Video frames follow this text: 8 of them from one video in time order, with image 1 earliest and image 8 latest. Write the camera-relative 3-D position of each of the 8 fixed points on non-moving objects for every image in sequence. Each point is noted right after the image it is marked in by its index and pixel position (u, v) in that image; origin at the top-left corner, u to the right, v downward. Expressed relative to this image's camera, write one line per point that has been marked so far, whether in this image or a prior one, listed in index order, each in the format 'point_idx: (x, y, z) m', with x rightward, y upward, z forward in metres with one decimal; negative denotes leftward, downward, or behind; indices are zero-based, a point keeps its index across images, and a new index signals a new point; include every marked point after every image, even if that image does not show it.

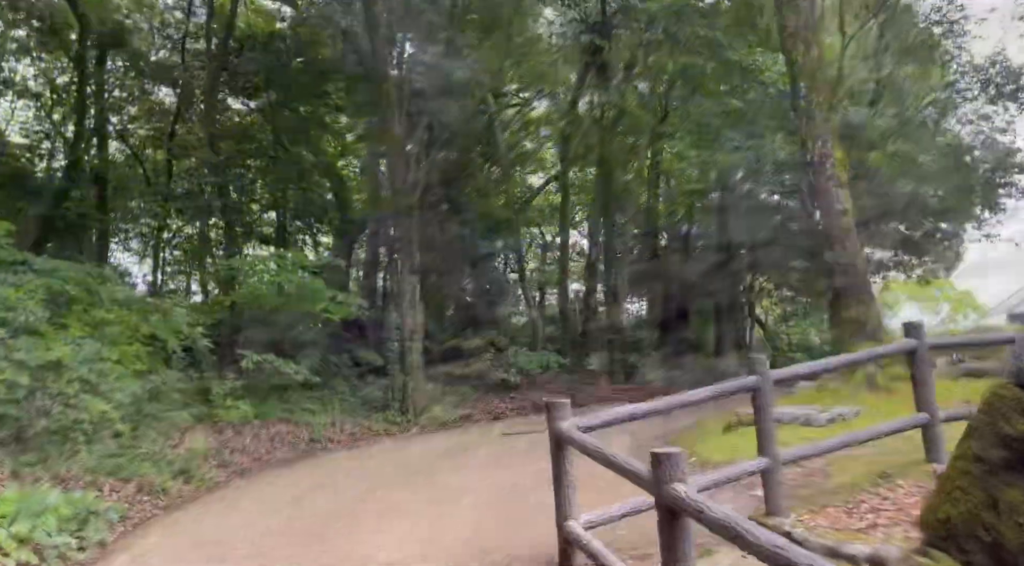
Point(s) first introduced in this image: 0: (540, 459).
0: (+0.3, -1.9, +8.4) m
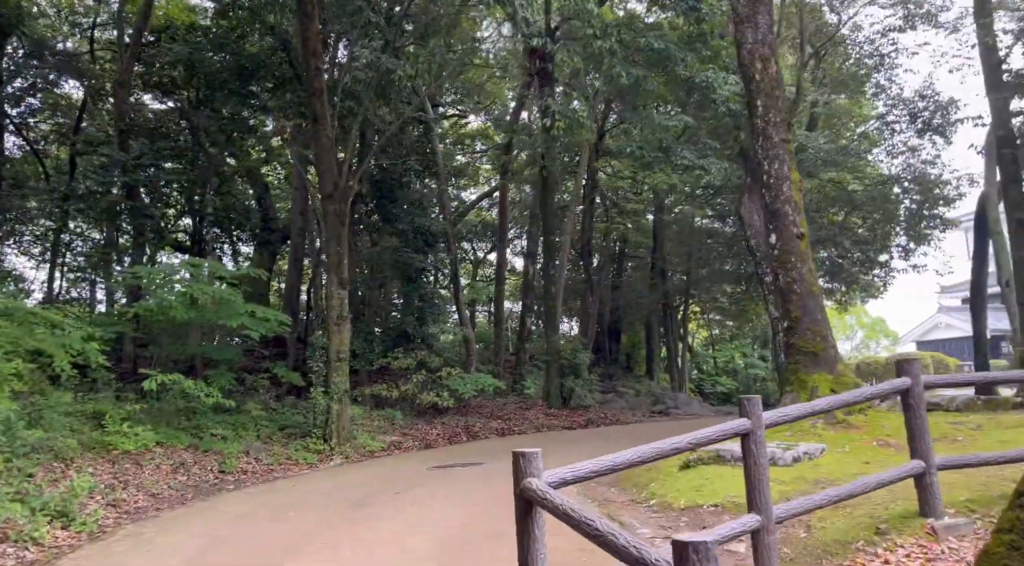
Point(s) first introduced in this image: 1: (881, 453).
0: (-0.3, -2.1, +7.6) m
1: (+3.4, -1.6, +7.2) m
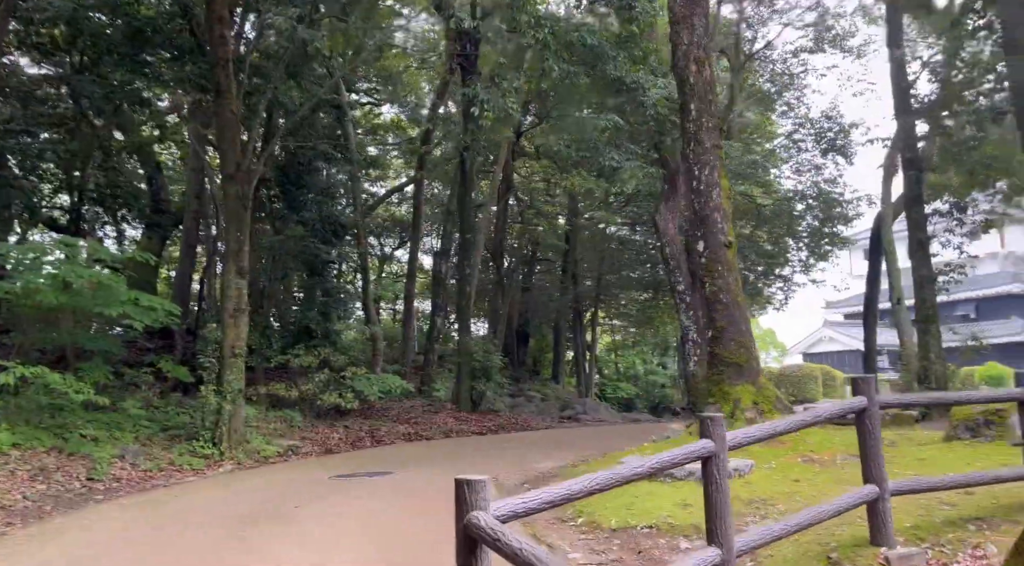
0: (-1.1, -2.0, +7.0) m
1: (+2.7, -1.7, +7.0) m
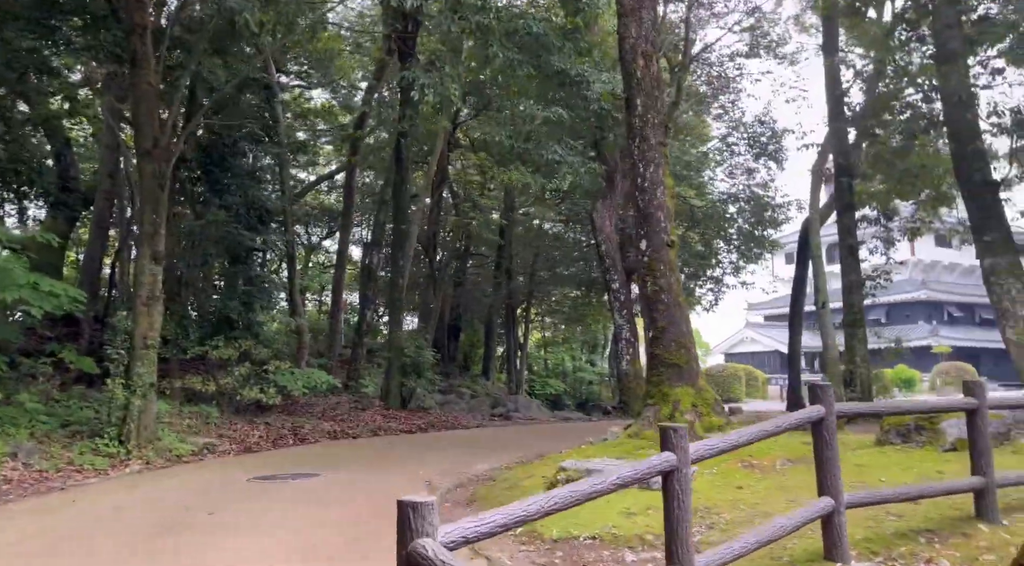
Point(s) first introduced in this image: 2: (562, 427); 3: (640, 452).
0: (-1.6, -1.9, +6.5) m
1: (+2.1, -1.7, +6.9) m
2: (+0.9, -2.5, +13.4) m
3: (+1.3, -1.7, +7.9) m
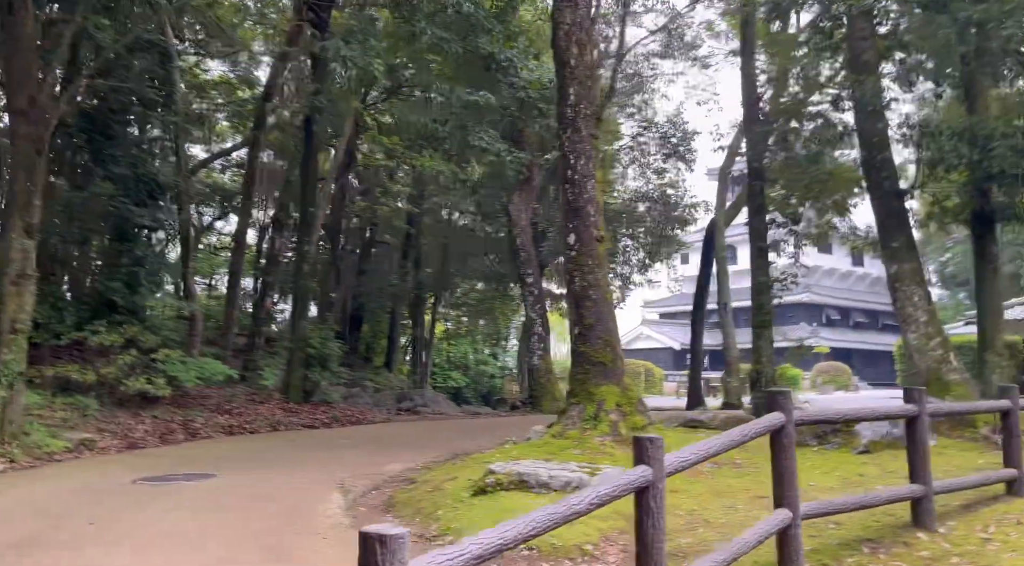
0: (-2.2, -1.8, +5.9) m
1: (+1.5, -1.7, +6.8) m
2: (-0.7, -2.3, +13.1) m
3: (+0.5, -1.6, +7.6) m
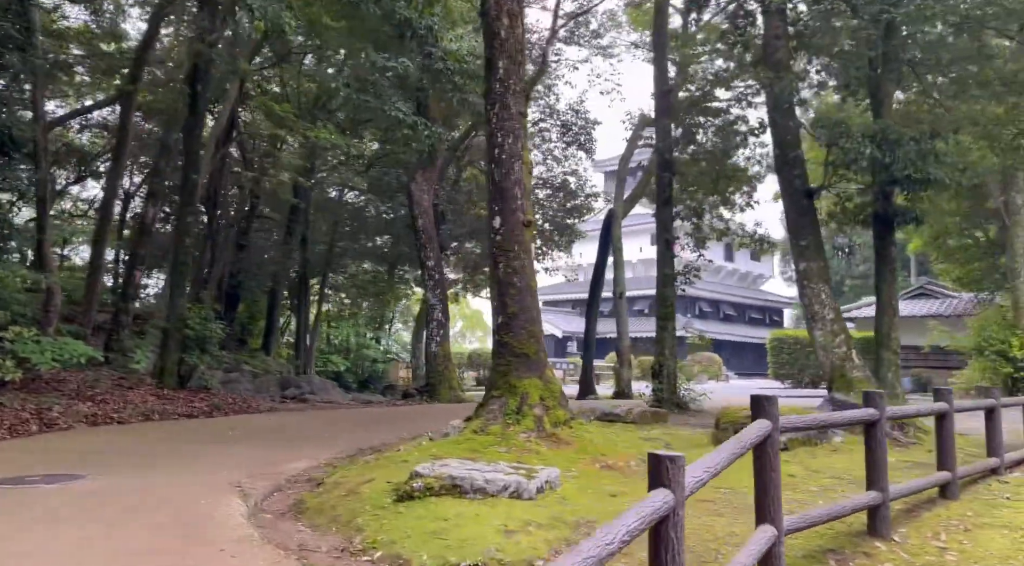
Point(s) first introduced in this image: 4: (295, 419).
0: (-2.7, -1.6, +5.0) m
1: (+0.8, -1.6, +6.4) m
2: (-2.2, -2.1, +12.4) m
3: (-0.2, -1.5, +7.1) m
4: (-3.3, -2.0, +11.8) m
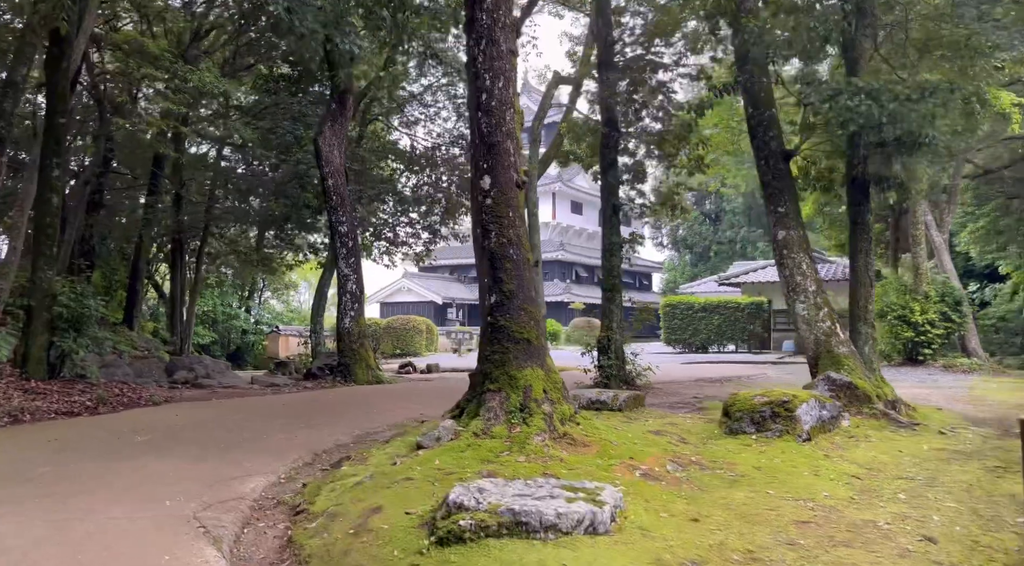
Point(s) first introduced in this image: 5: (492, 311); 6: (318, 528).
0: (-2.1, -1.5, +3.4) m
1: (+1.1, -1.4, +5.4) m
2: (-3.0, -1.6, +10.7) m
3: (-0.1, -1.3, +5.9) m
4: (-3.9, -1.6, +9.9) m
5: (-0.2, -0.2, +6.8) m
6: (-1.3, -1.5, +4.9) m
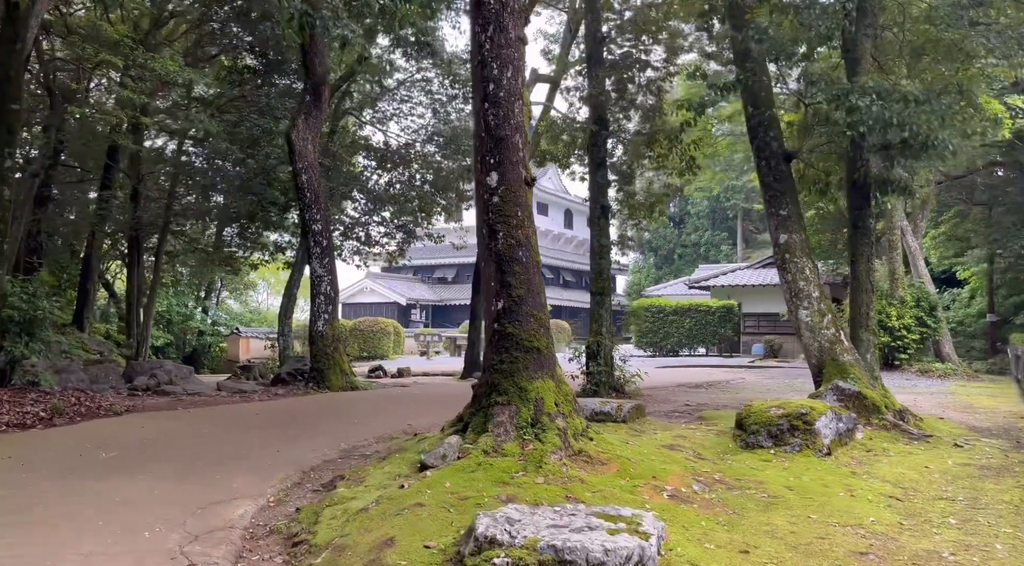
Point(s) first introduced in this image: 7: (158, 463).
0: (-1.9, -1.6, +2.8) m
1: (+1.2, -1.5, +5.0) m
2: (-3.1, -1.6, +10.0) m
3: (0.0, -1.3, +5.4) m
4: (-4.0, -1.6, +9.2) m
5: (-0.1, -0.3, +6.3) m
6: (-1.1, -1.6, +4.4) m
7: (-3.0, -1.6, +6.7) m
